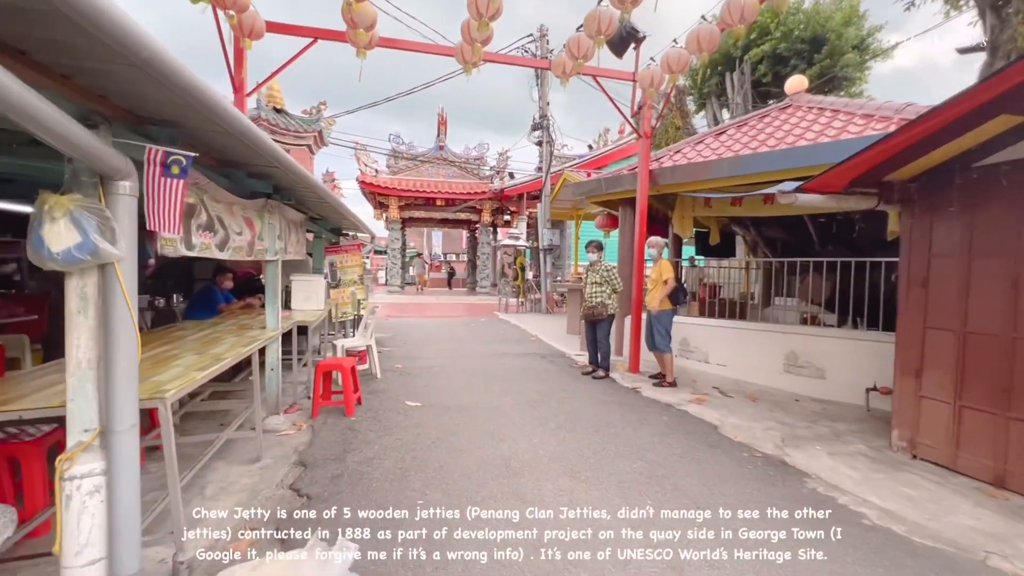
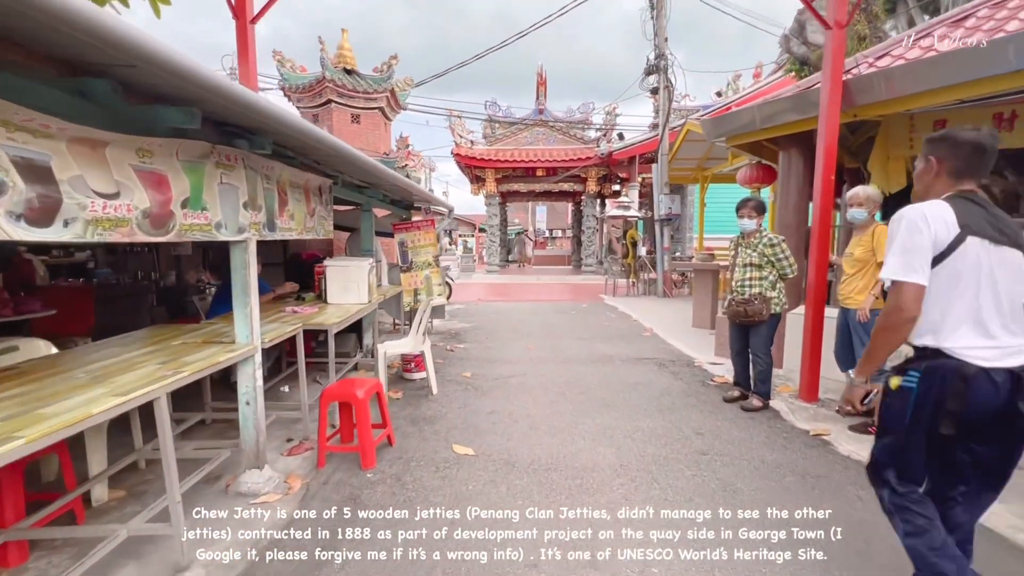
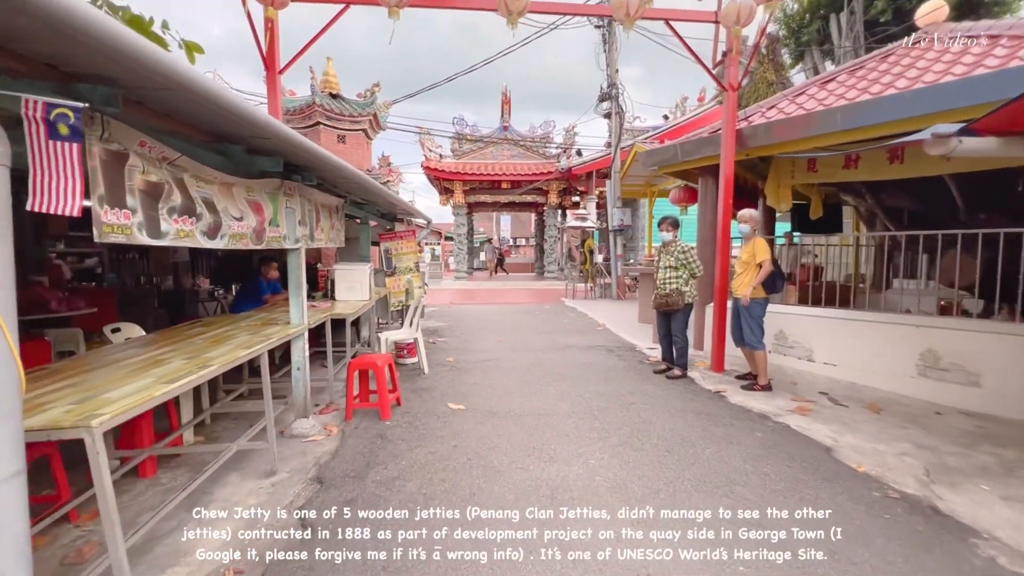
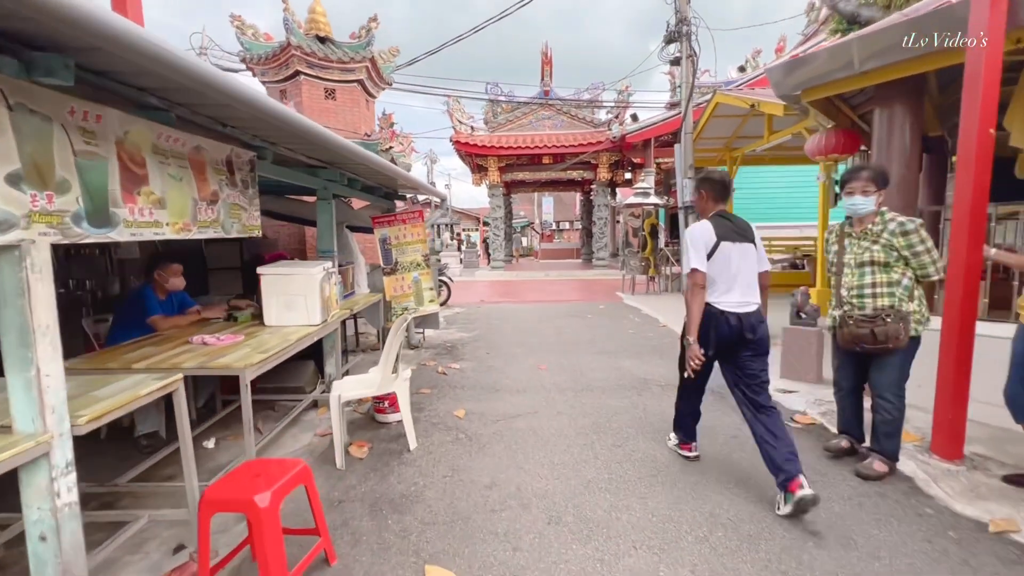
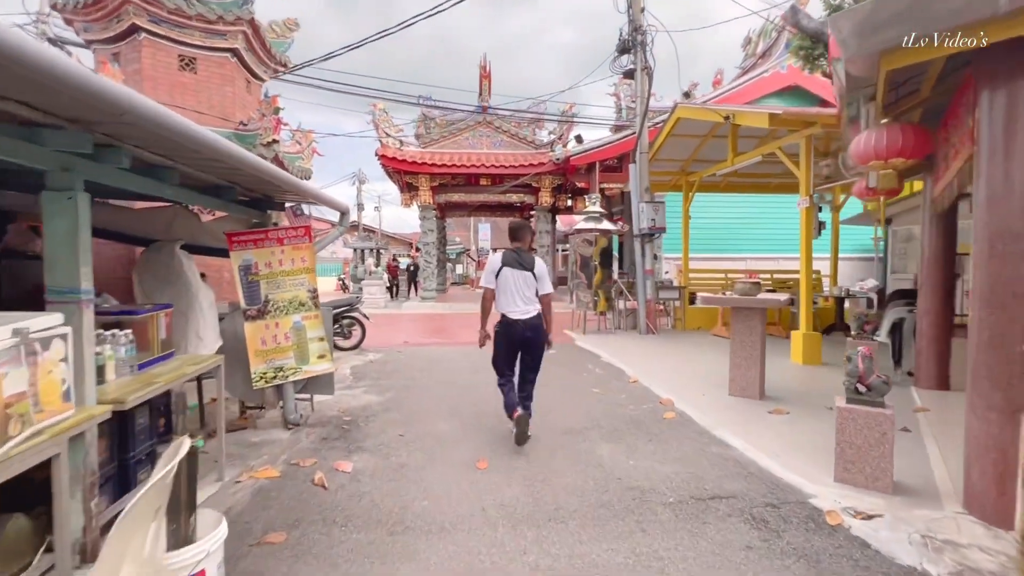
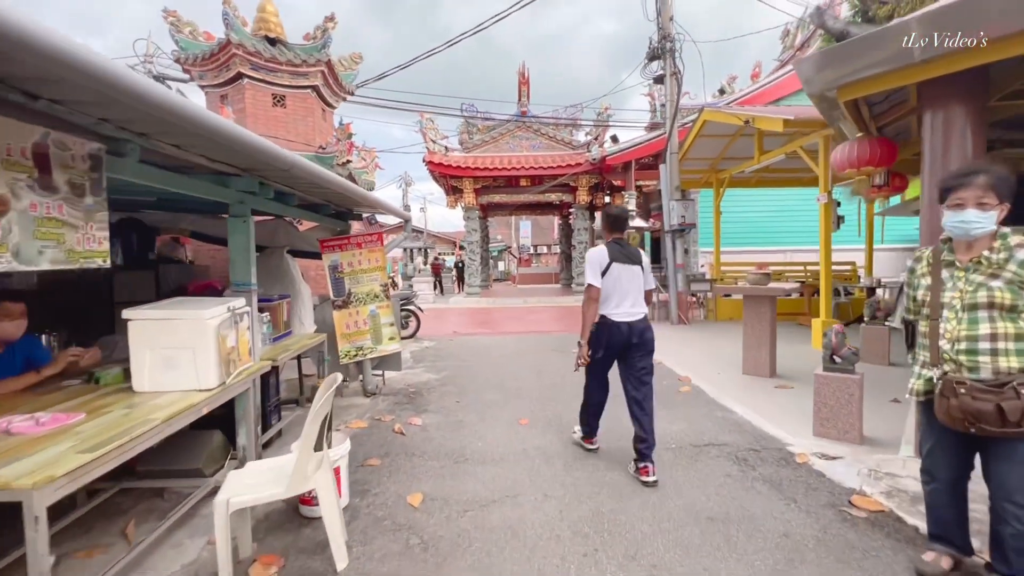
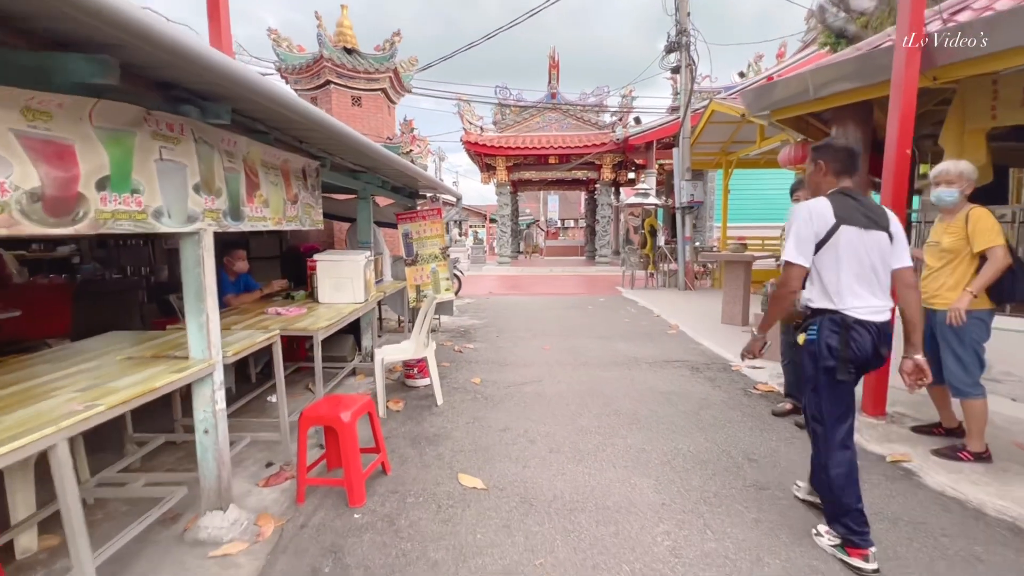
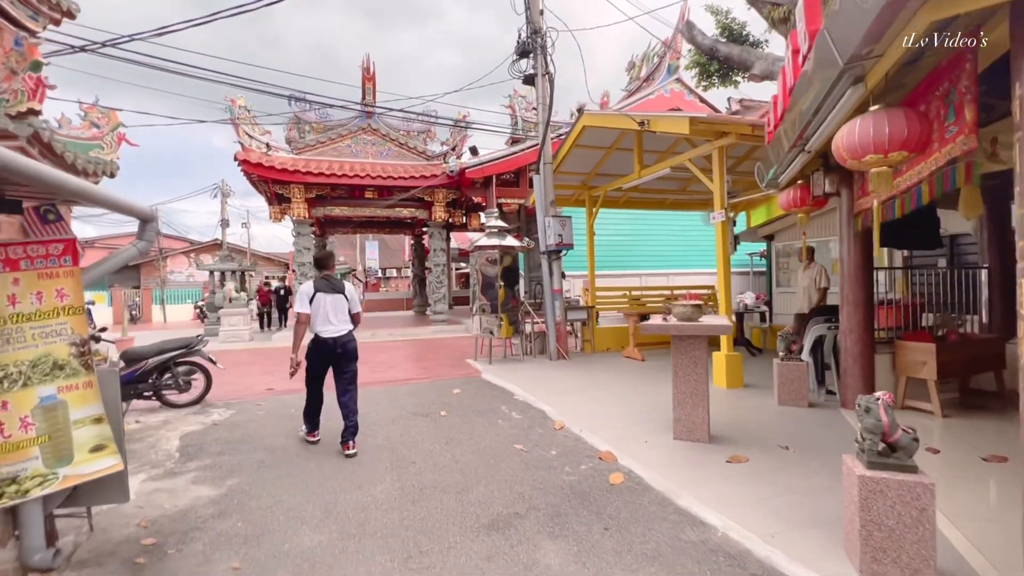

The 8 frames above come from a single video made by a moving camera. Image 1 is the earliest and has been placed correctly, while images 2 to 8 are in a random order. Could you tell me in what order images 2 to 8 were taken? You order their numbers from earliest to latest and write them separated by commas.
3, 2, 7, 4, 6, 5, 8
